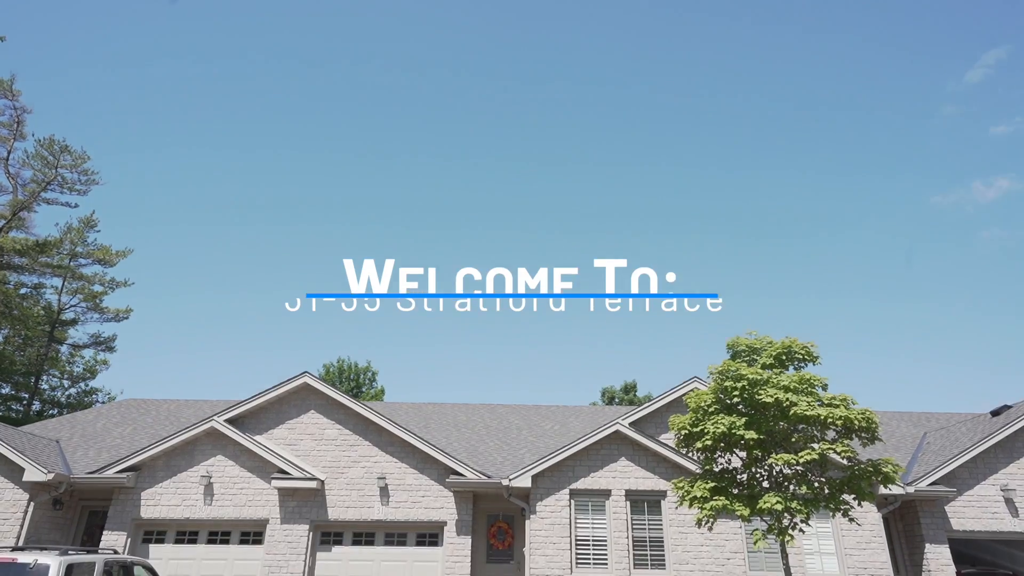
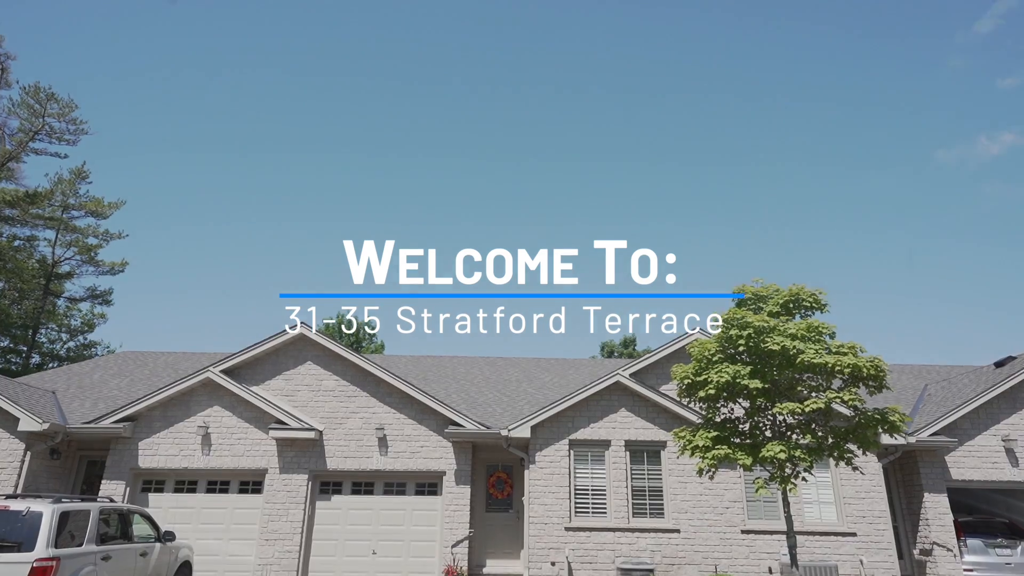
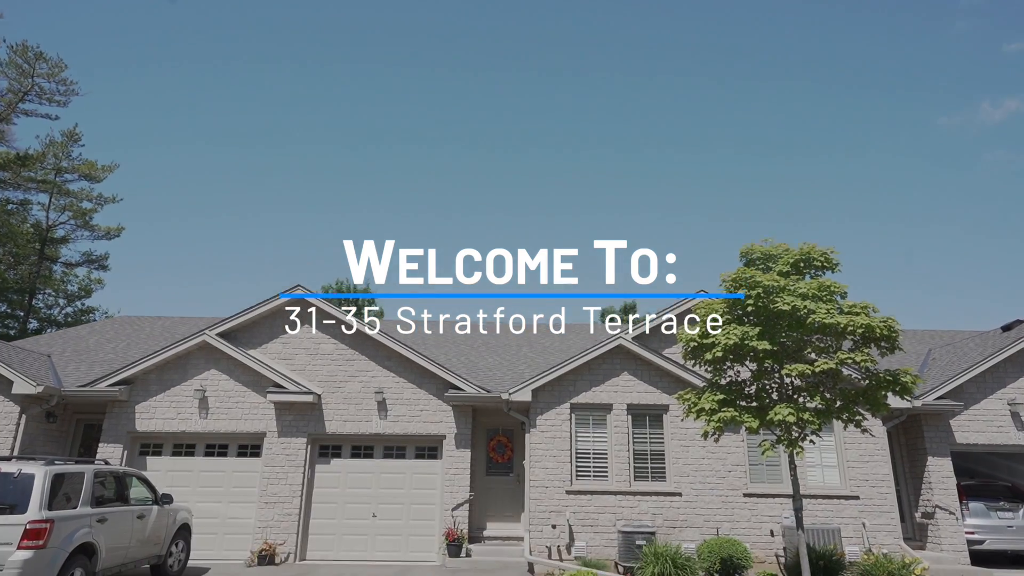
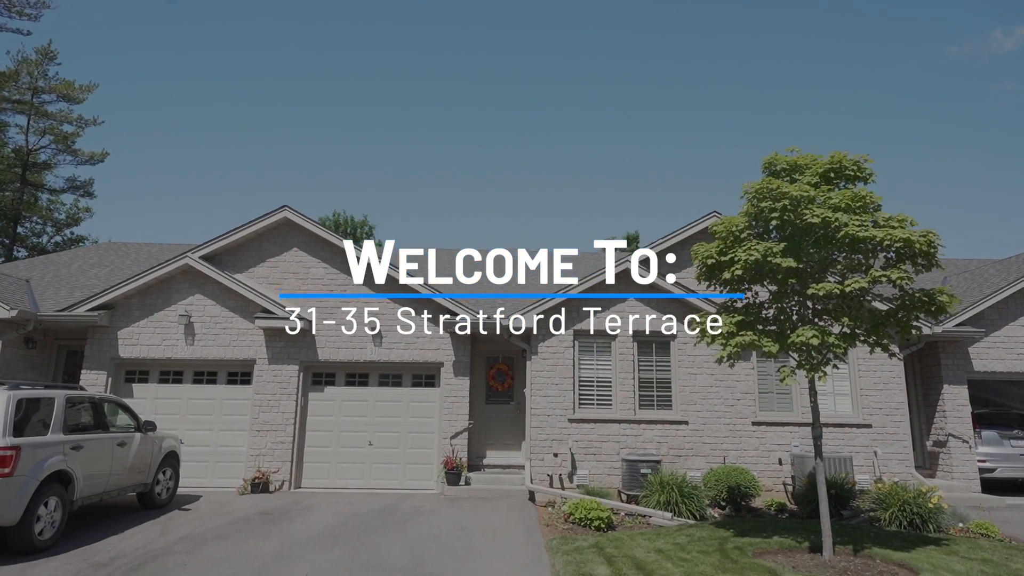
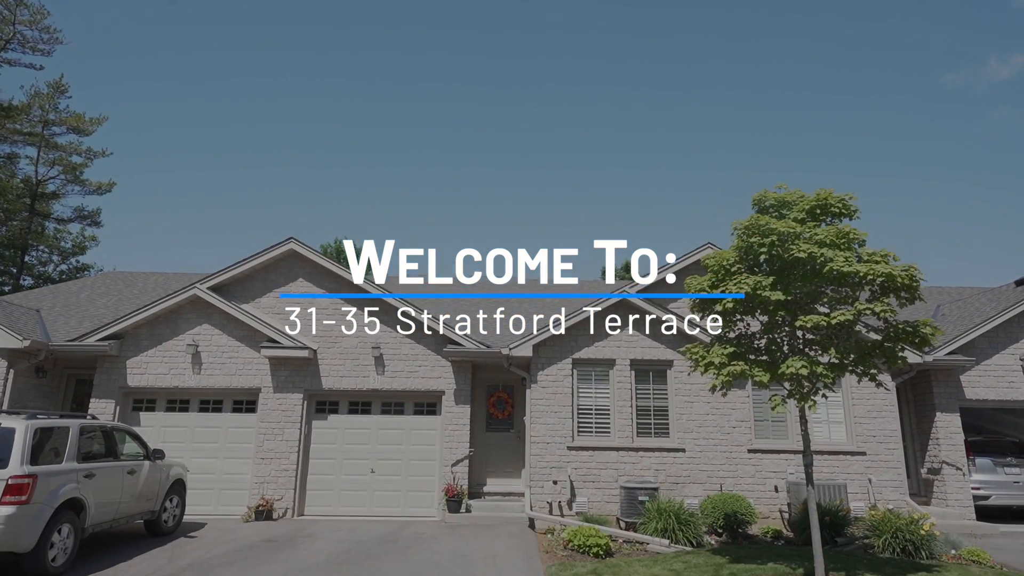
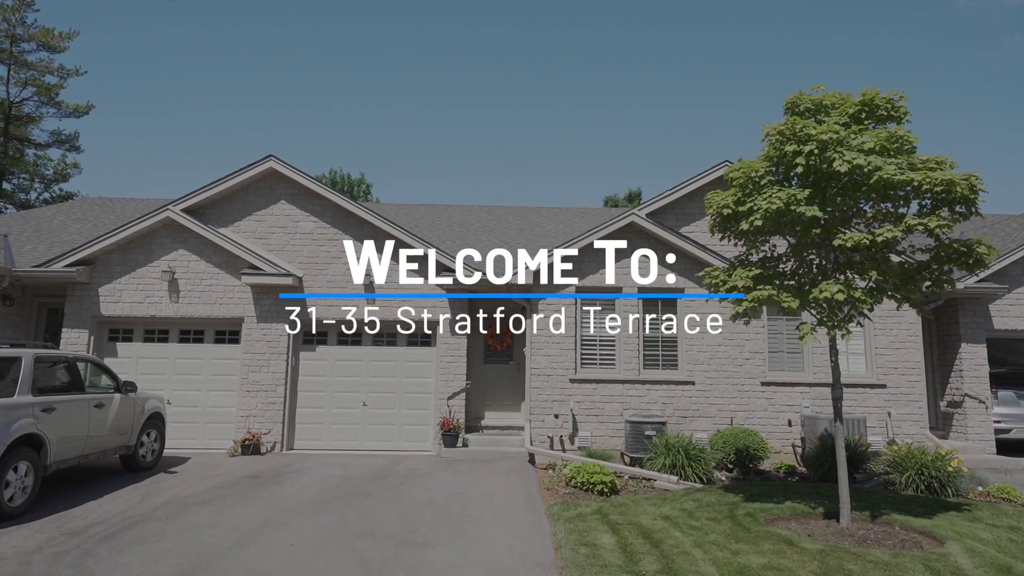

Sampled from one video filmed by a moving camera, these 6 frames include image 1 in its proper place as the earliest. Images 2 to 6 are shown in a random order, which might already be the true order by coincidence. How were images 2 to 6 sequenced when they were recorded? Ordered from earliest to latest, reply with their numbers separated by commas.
2, 3, 5, 4, 6
